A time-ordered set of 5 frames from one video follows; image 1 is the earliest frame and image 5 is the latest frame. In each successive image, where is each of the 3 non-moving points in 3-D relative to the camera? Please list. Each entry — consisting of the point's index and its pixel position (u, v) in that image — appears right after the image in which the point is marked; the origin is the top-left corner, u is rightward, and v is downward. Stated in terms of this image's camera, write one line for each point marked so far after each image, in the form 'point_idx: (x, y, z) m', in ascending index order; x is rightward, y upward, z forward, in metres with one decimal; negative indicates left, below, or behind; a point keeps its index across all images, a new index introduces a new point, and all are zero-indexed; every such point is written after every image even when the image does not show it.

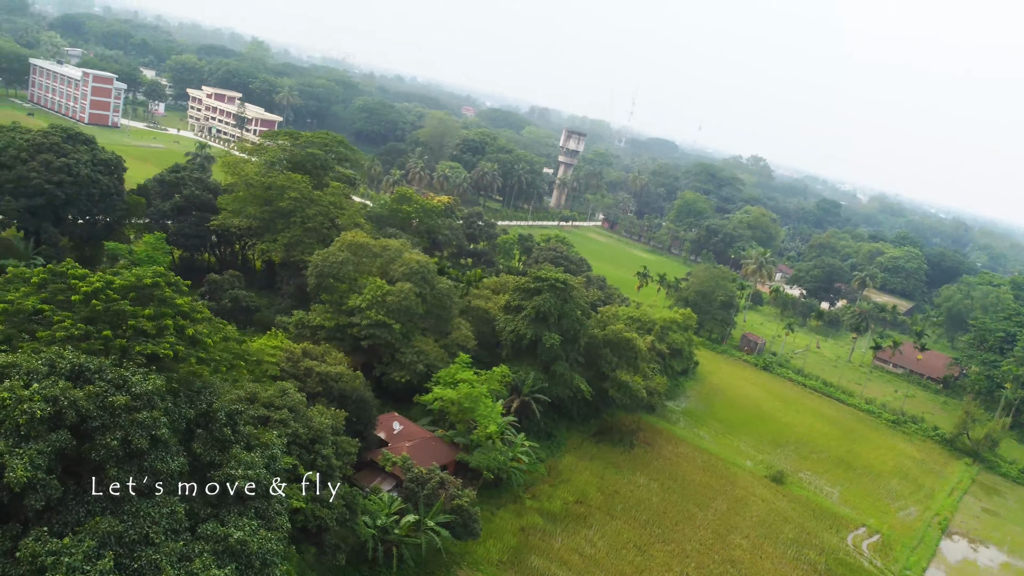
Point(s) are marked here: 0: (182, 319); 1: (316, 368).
0: (-4.6, -0.4, +11.3) m
1: (-4.2, -1.7, +17.5) m
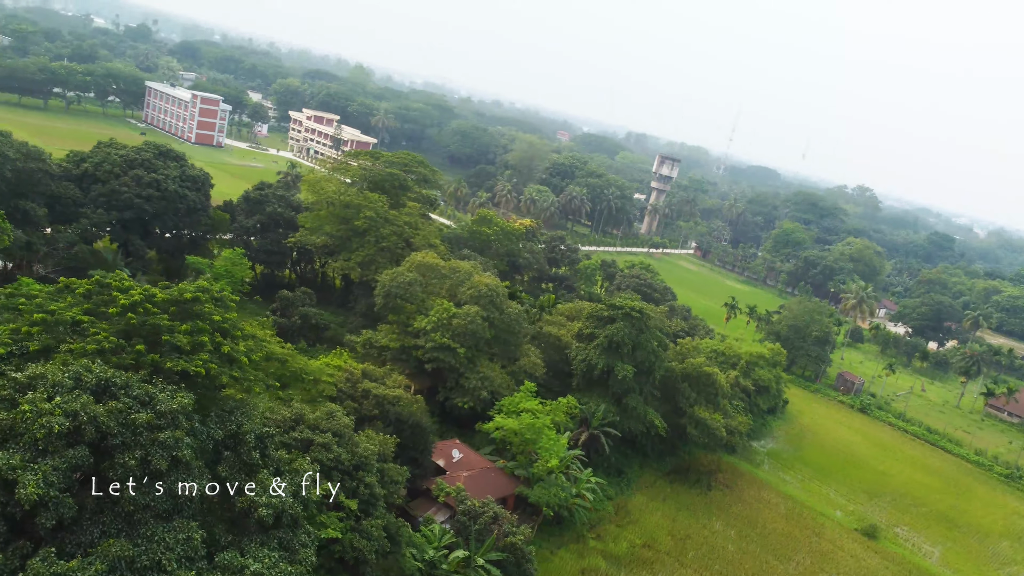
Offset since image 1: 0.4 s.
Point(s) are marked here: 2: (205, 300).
0: (-3.9, -0.7, +11.0) m
1: (-2.9, -2.1, +17.0) m
2: (-4.3, -0.2, +11.3) m
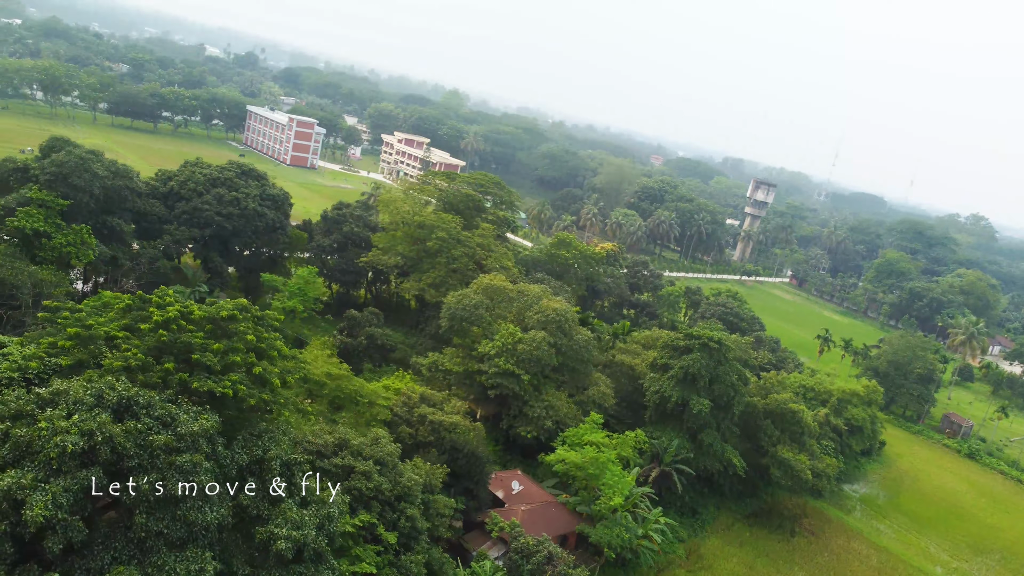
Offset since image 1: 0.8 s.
0: (-3.3, -0.9, +10.6) m
1: (-1.7, -2.6, +16.5) m
2: (-3.6, -0.4, +10.9) m
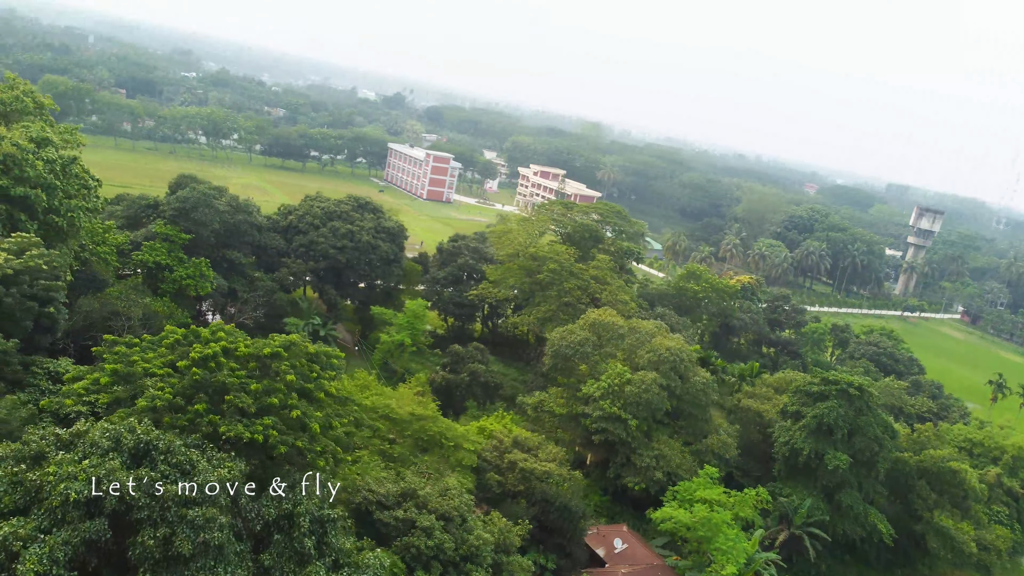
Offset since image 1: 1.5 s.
0: (-2.5, -1.3, +9.8) m
1: (+0.2, -3.3, +15.1) m
2: (-2.7, -0.8, +10.1) m
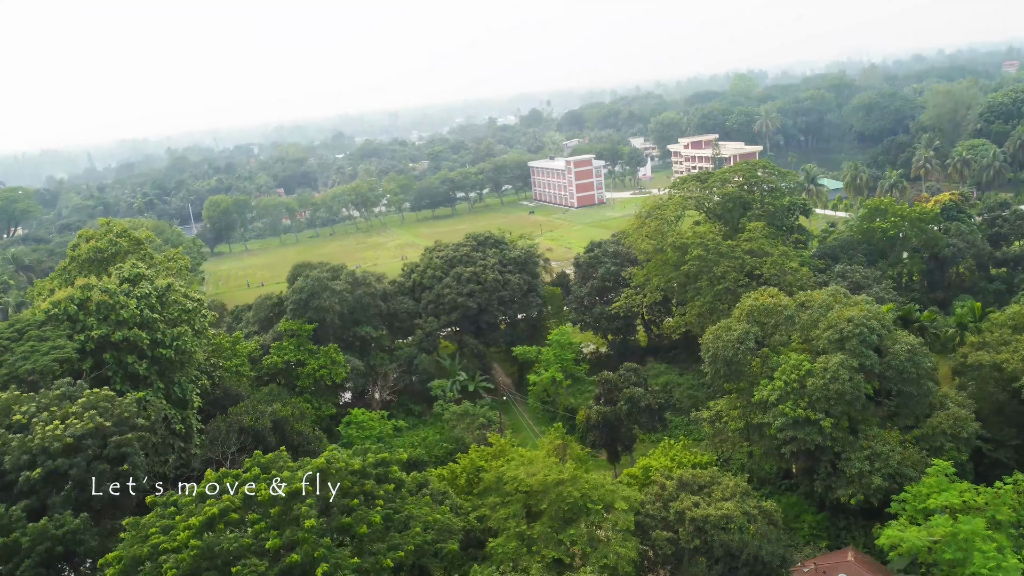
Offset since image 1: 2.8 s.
0: (-1.6, -2.4, +7.8) m
1: (+2.7, -3.4, +12.3) m
2: (-1.8, -1.9, +8.2) m
